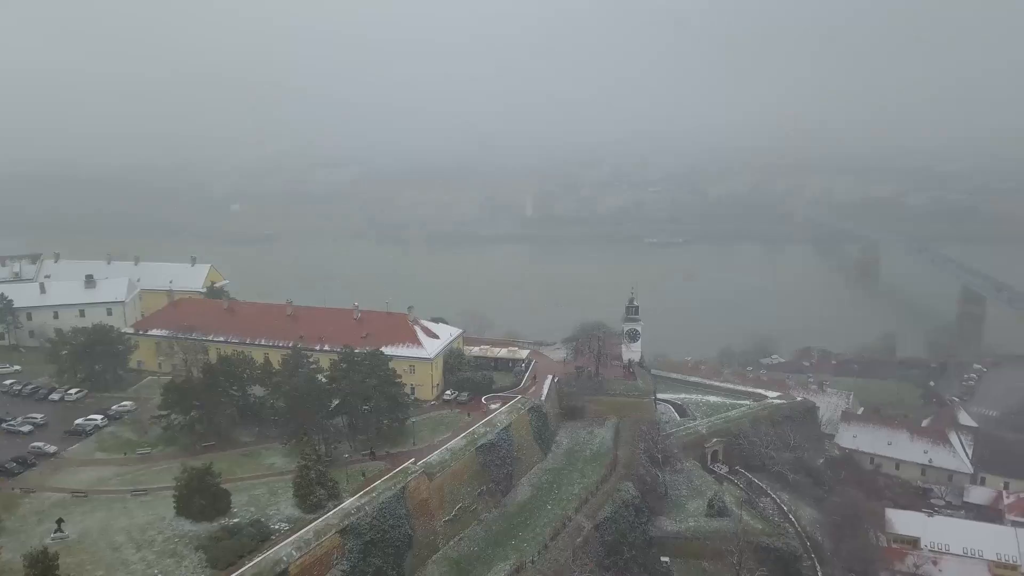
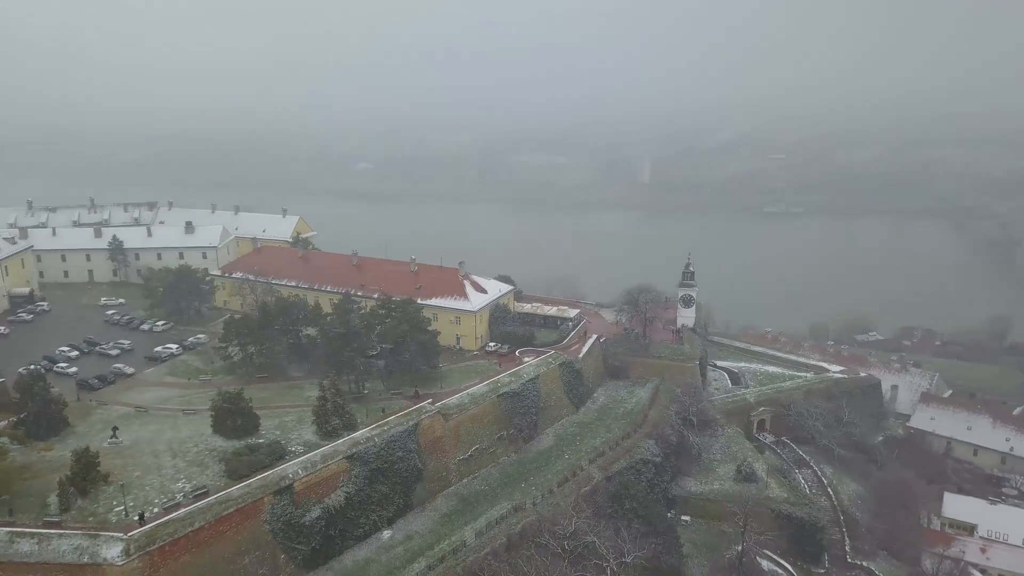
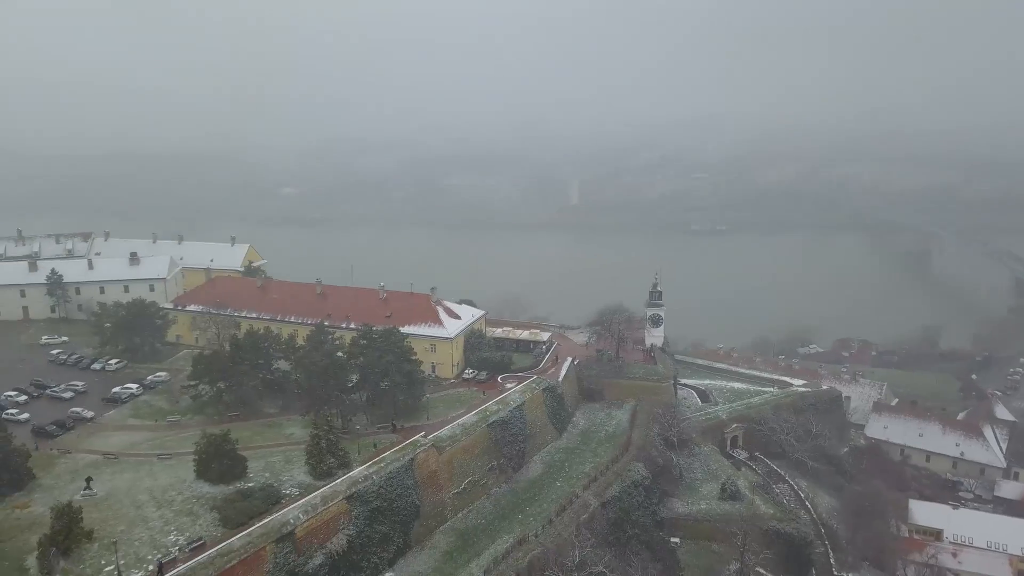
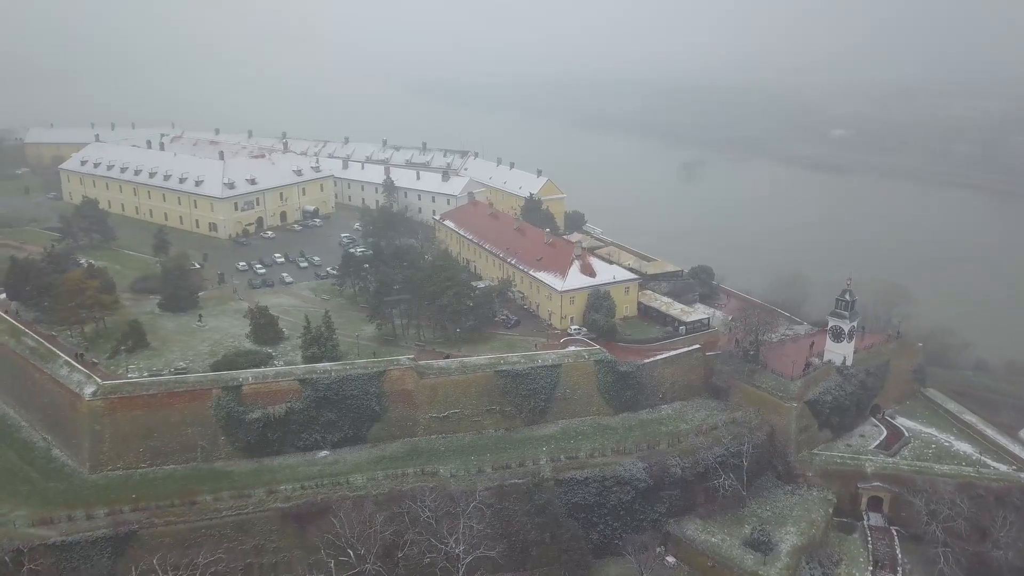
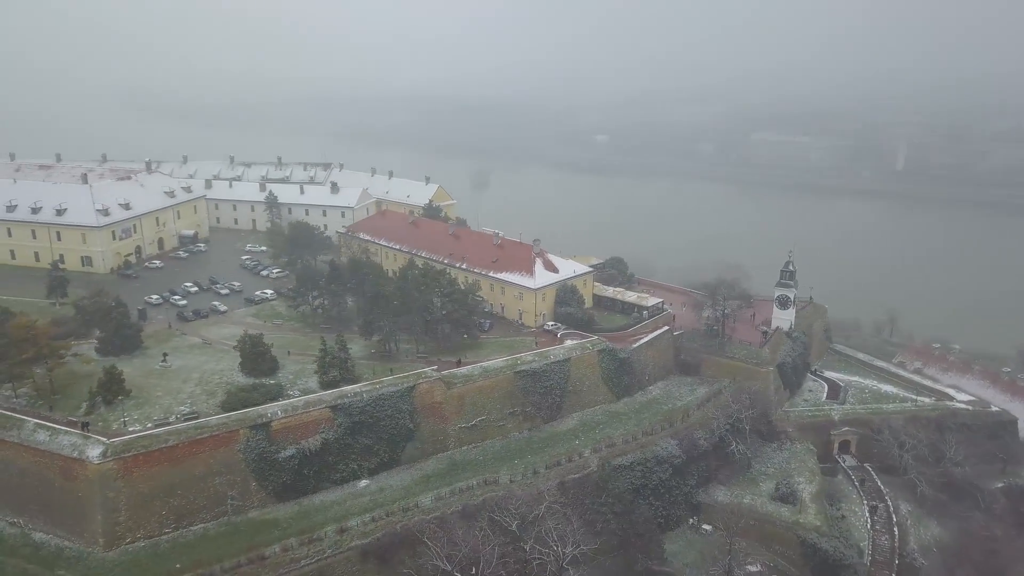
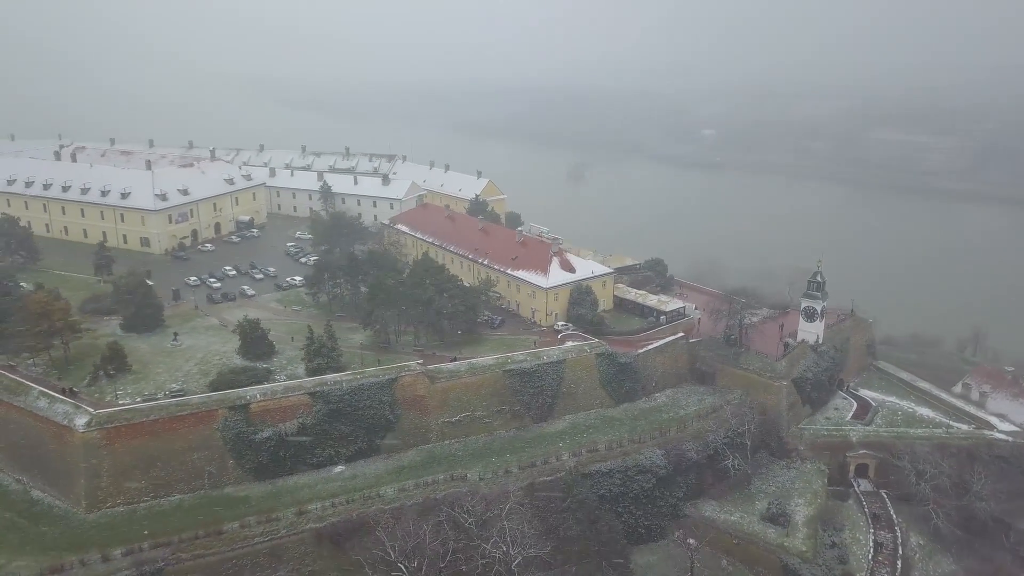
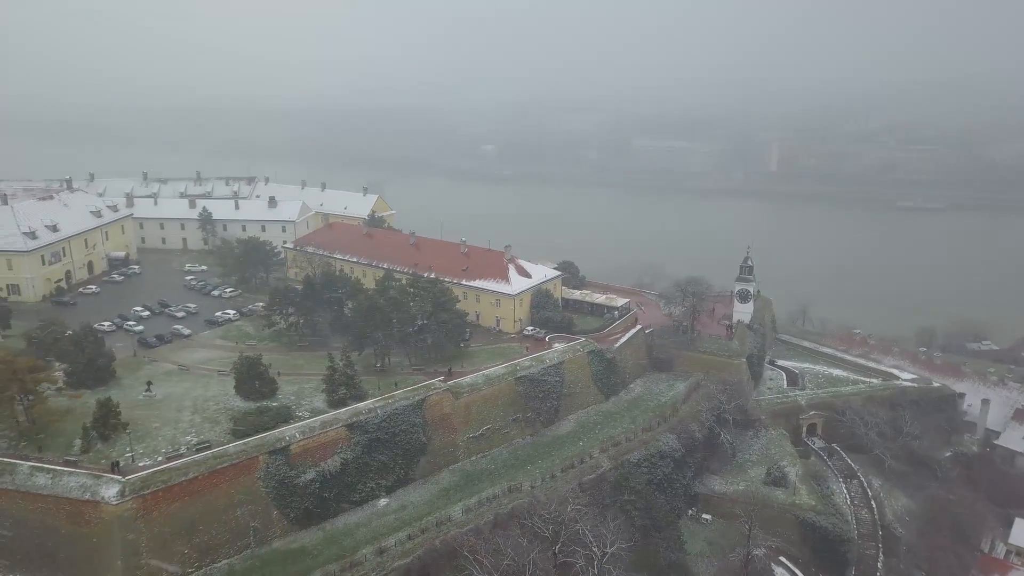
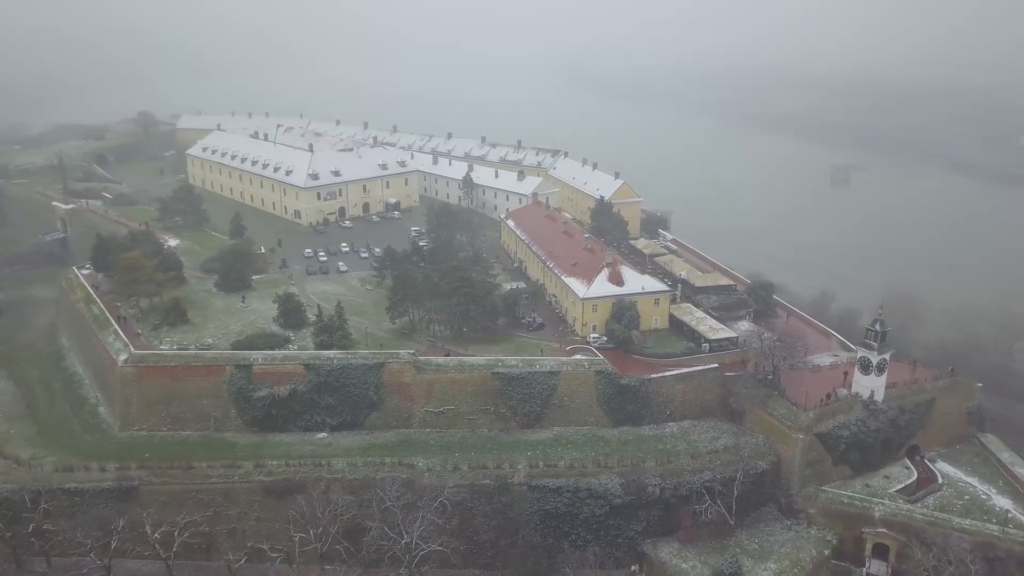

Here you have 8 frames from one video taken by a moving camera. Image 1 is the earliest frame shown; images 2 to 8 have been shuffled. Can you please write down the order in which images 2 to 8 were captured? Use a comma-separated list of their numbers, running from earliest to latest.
3, 2, 7, 5, 6, 4, 8
